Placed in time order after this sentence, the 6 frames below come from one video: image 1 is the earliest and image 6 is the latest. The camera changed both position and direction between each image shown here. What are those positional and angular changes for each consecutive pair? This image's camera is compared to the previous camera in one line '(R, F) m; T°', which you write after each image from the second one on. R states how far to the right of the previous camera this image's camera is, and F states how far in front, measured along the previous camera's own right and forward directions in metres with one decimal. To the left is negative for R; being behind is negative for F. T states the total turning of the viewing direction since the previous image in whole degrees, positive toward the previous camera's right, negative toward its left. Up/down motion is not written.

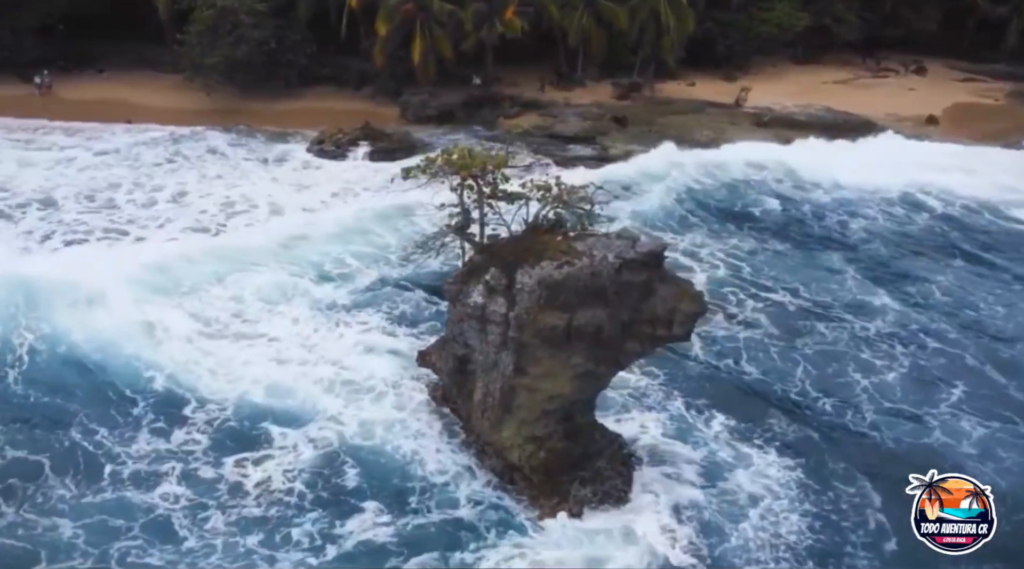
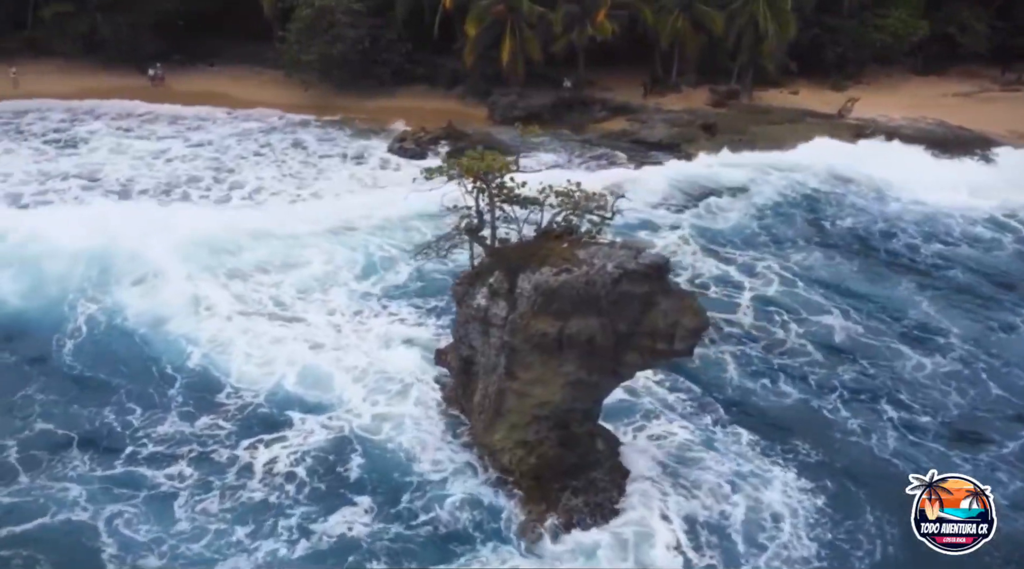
(+1.3, 0.0) m; -7°
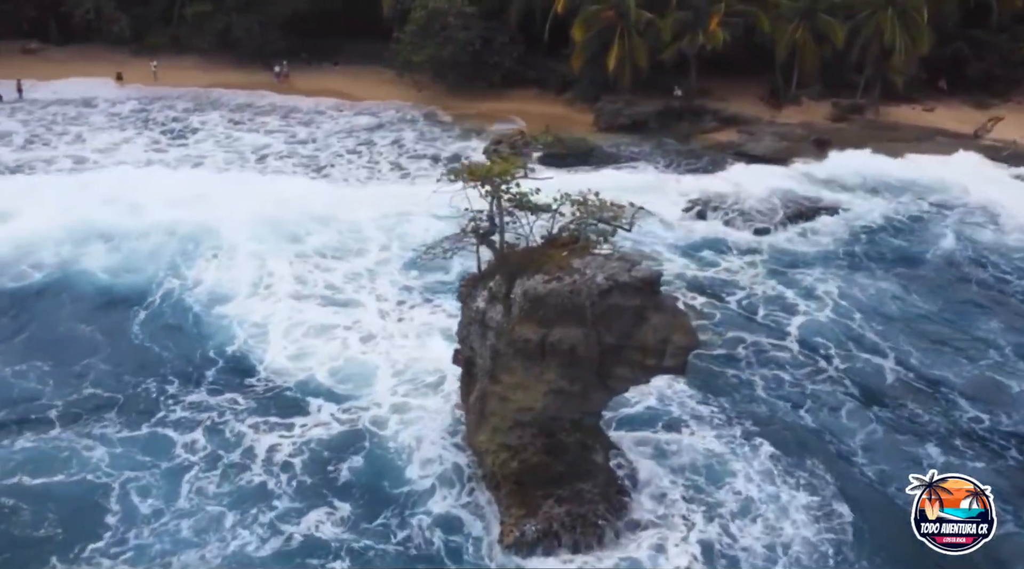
(+1.7, 0.0) m; -8°
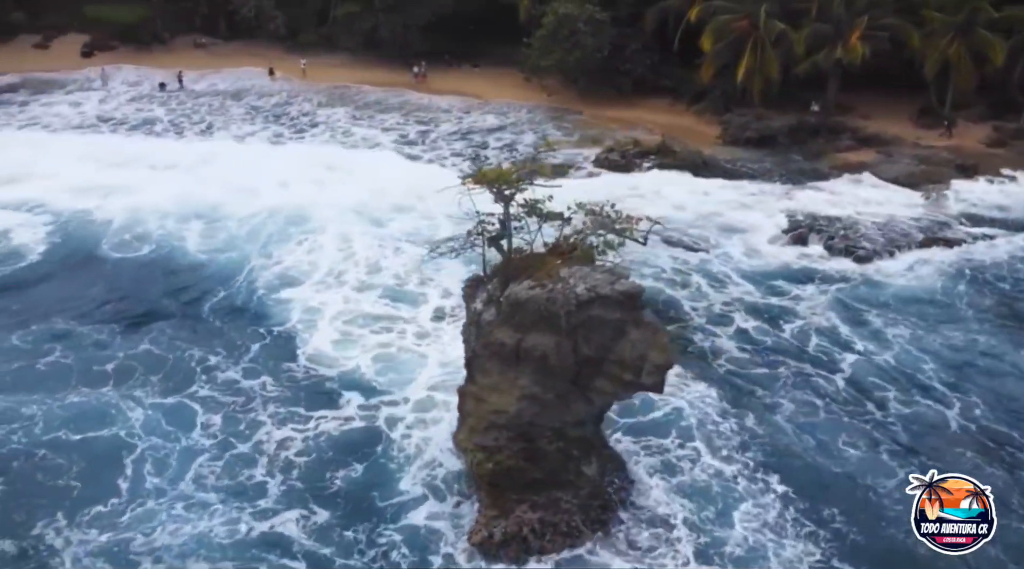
(+2.1, 0.0) m; -10°
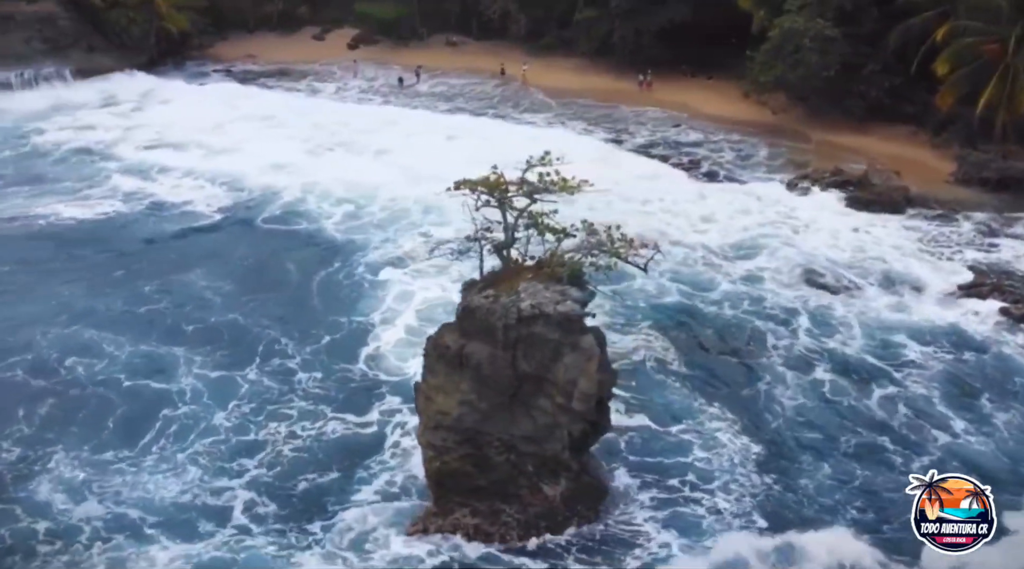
(+3.7, +0.4) m; -17°
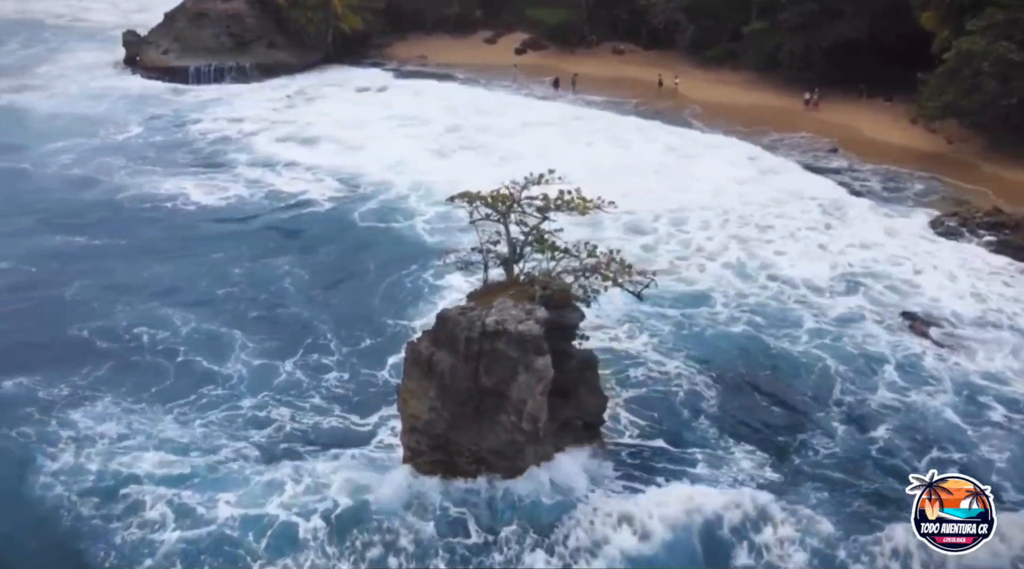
(+2.5, +0.2) m; -12°
